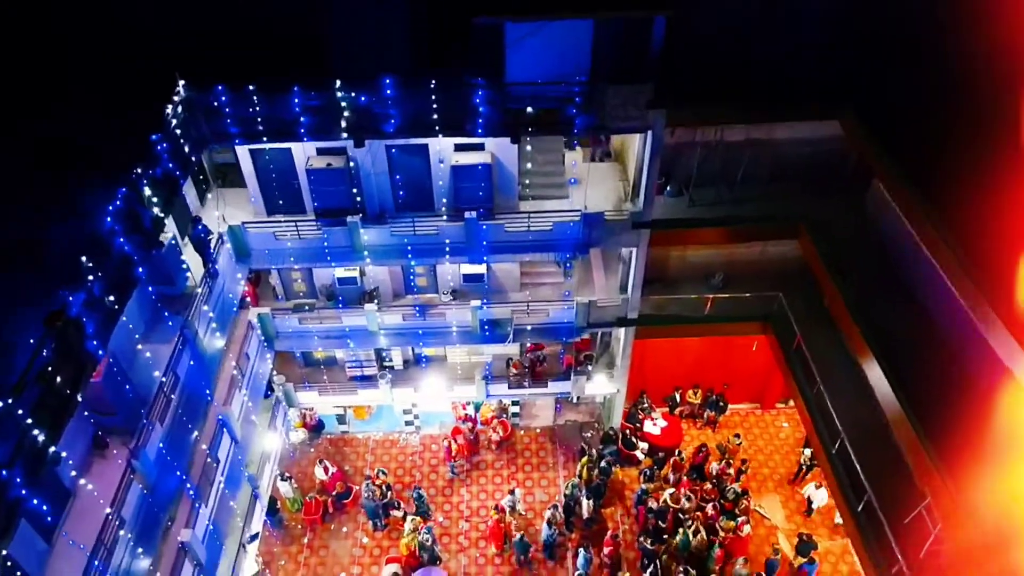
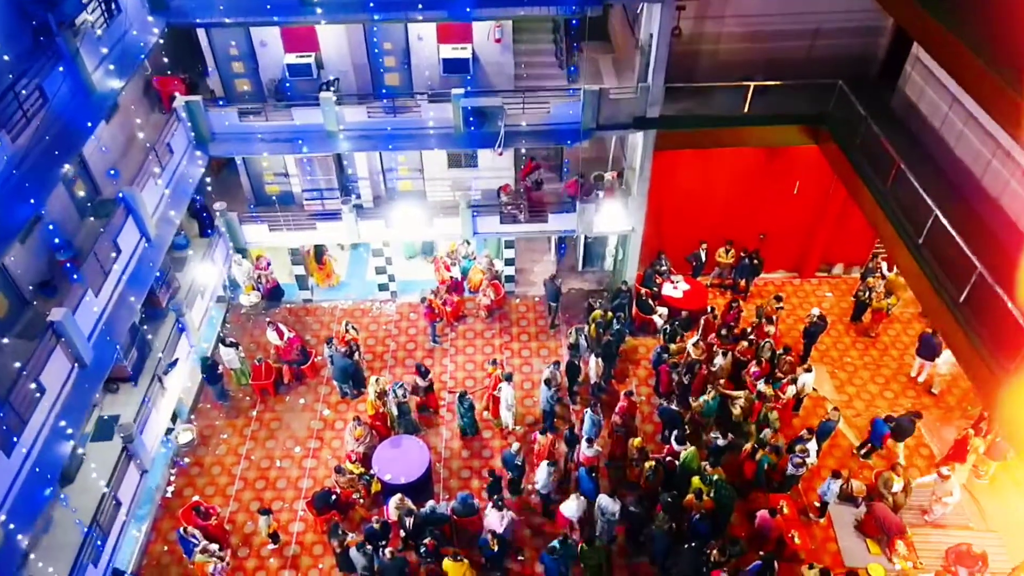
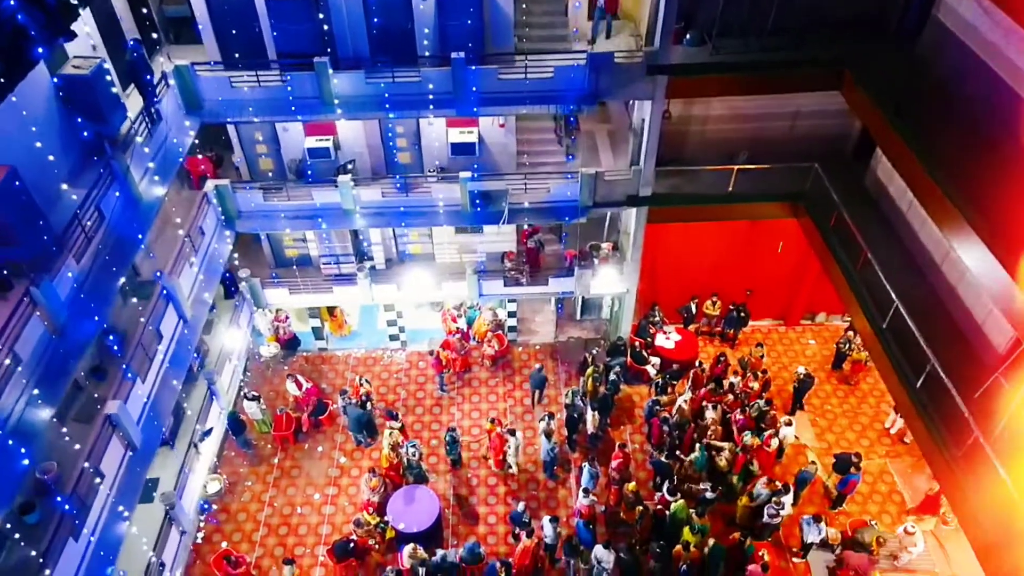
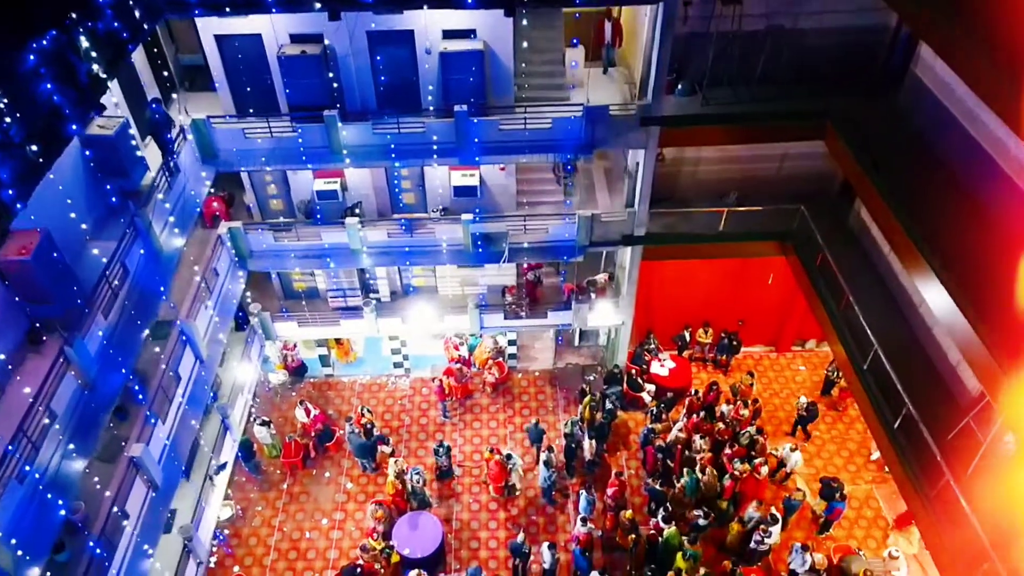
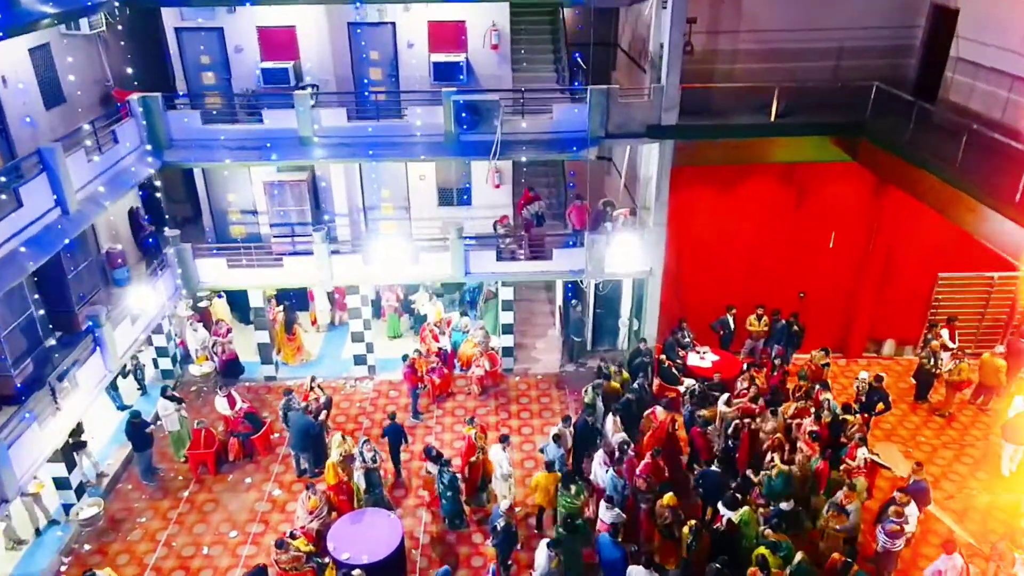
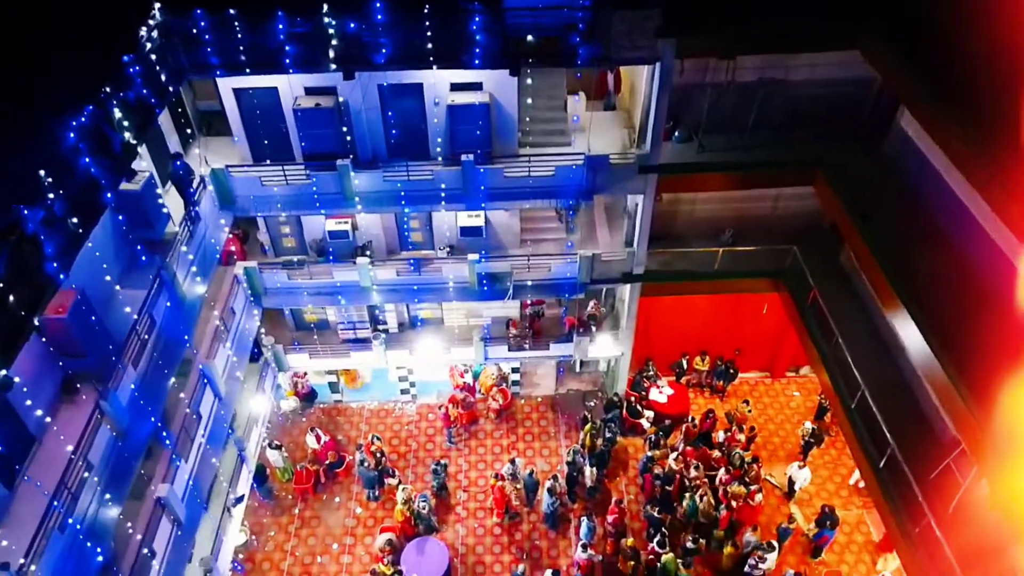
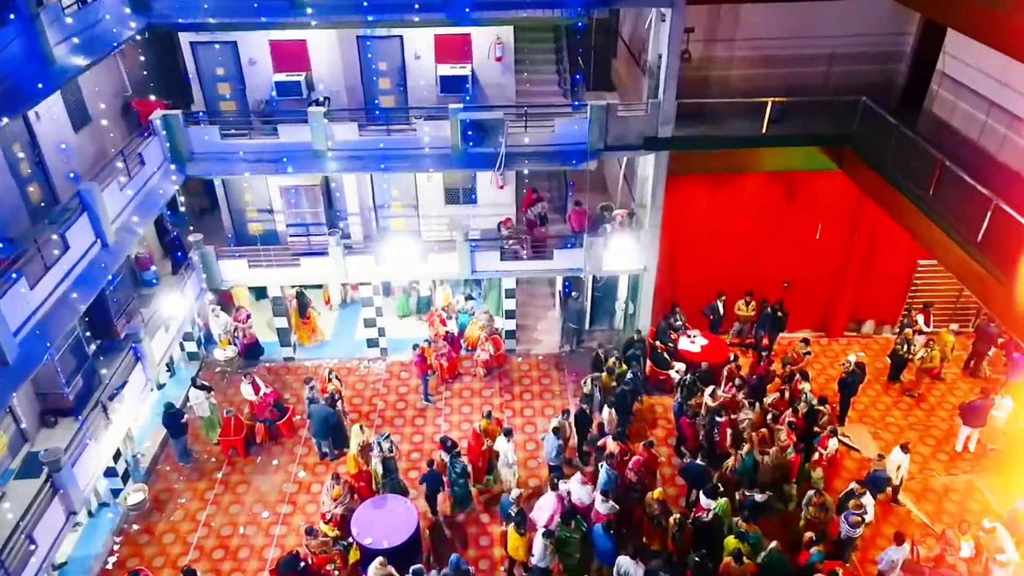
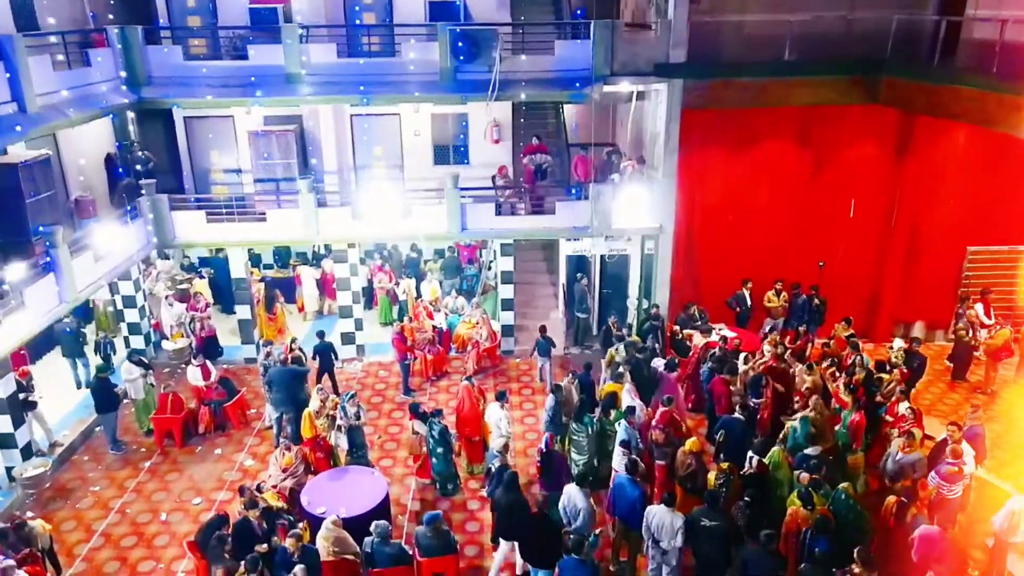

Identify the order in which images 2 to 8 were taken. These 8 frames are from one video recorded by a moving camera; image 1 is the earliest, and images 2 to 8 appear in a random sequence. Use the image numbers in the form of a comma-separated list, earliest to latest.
6, 4, 3, 2, 7, 5, 8
